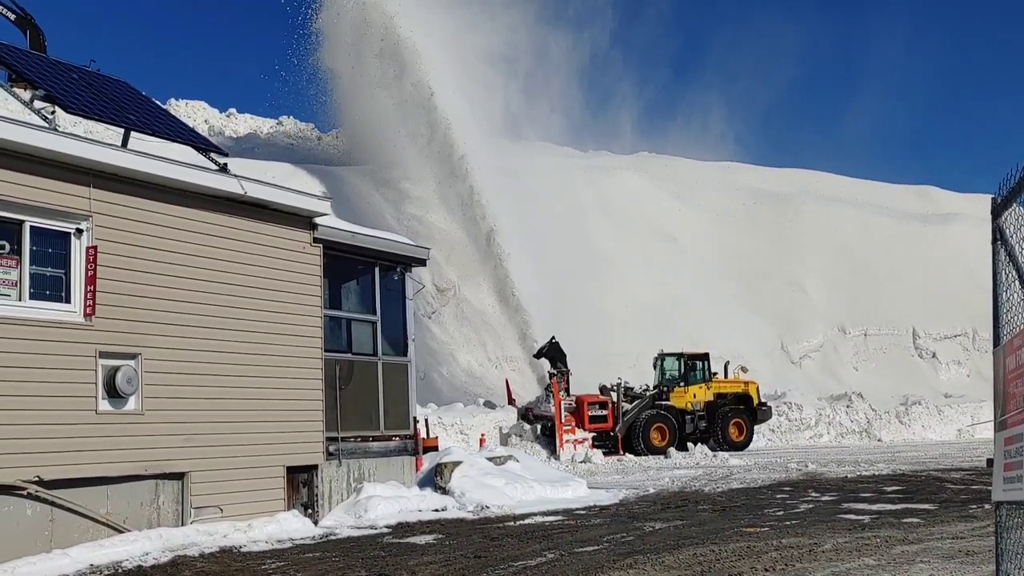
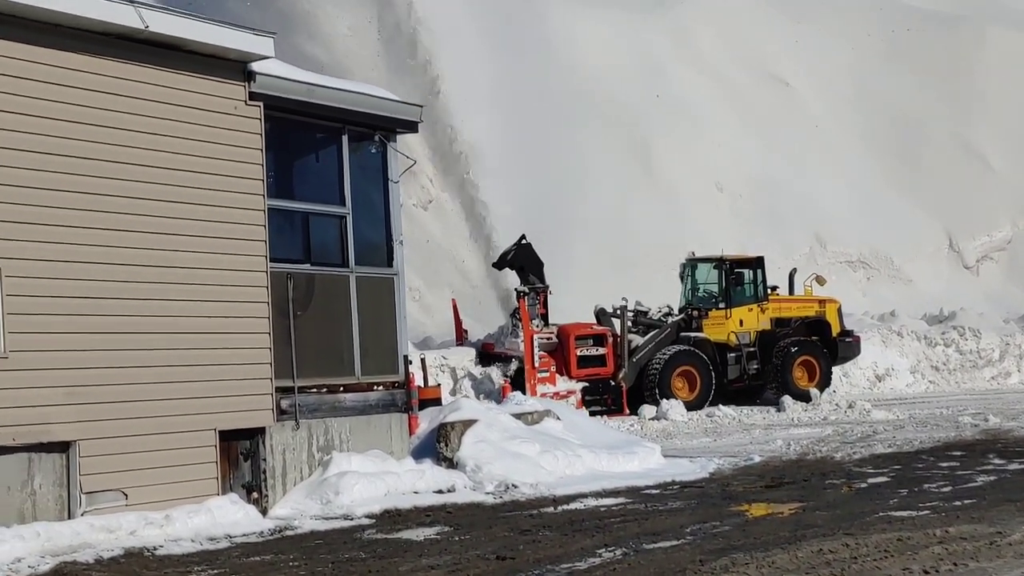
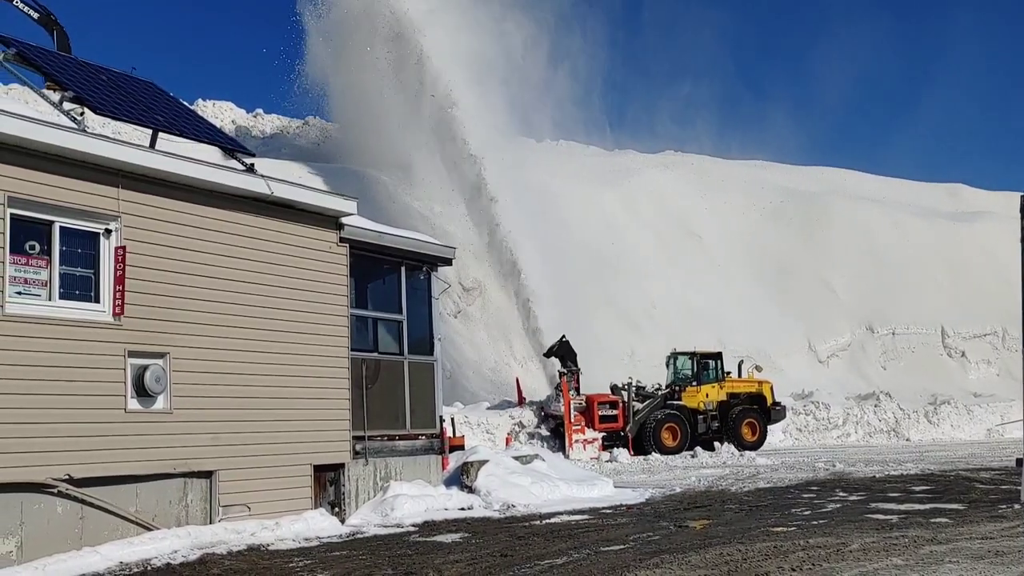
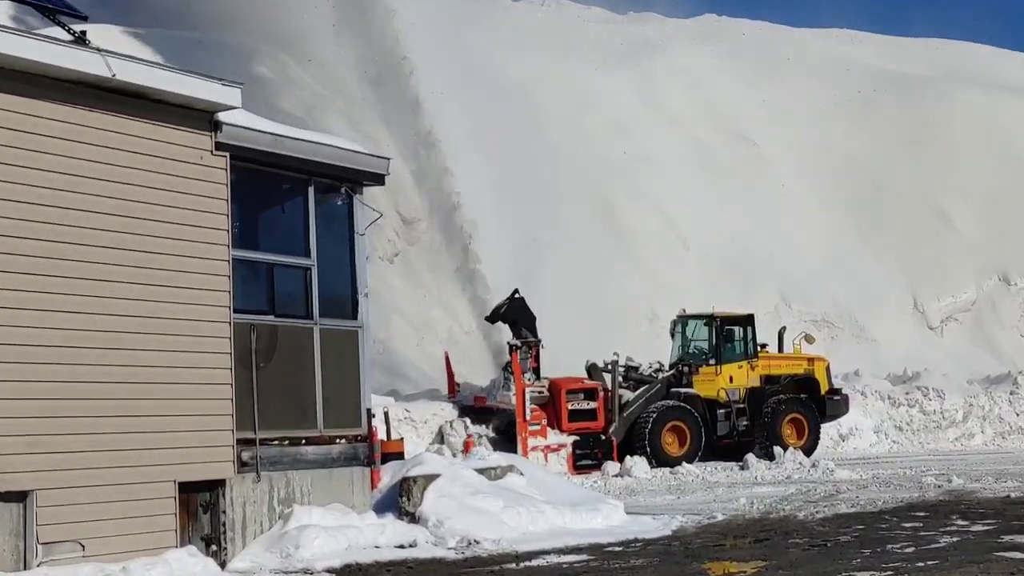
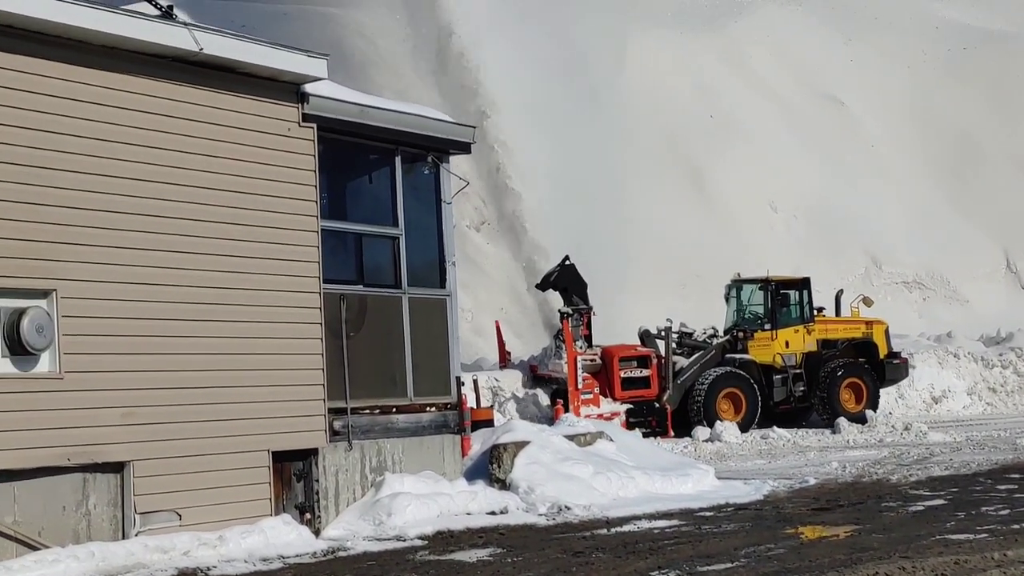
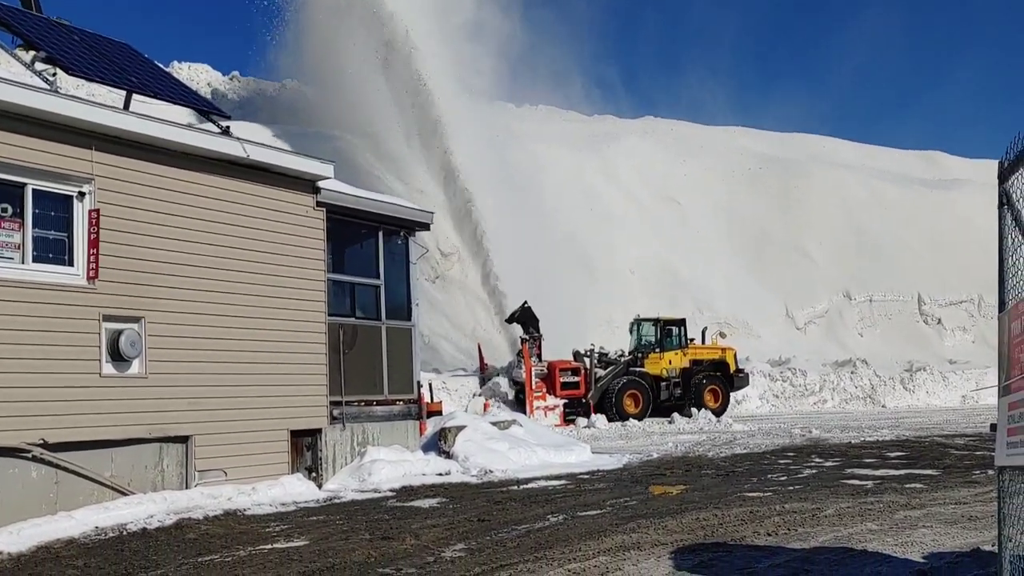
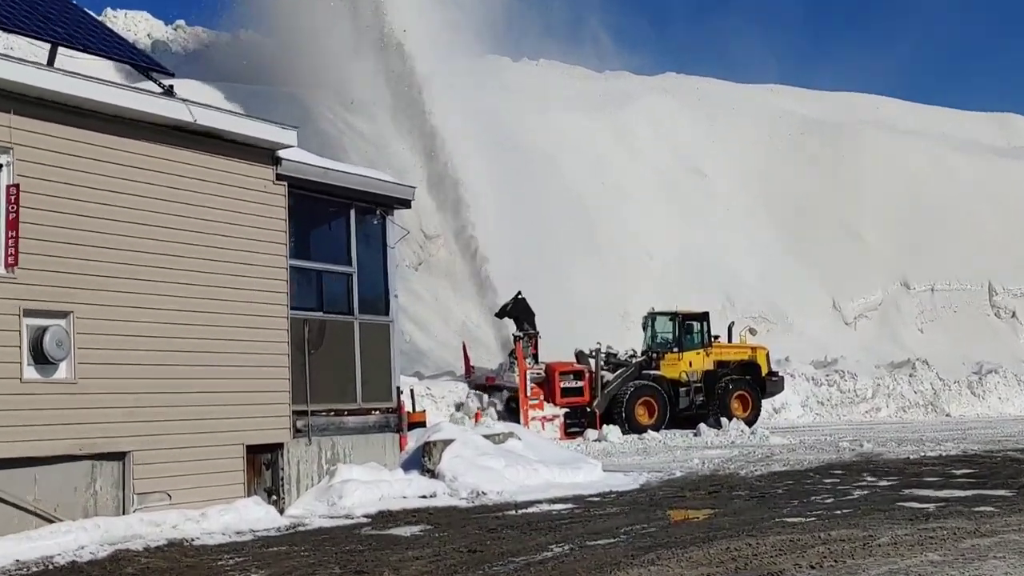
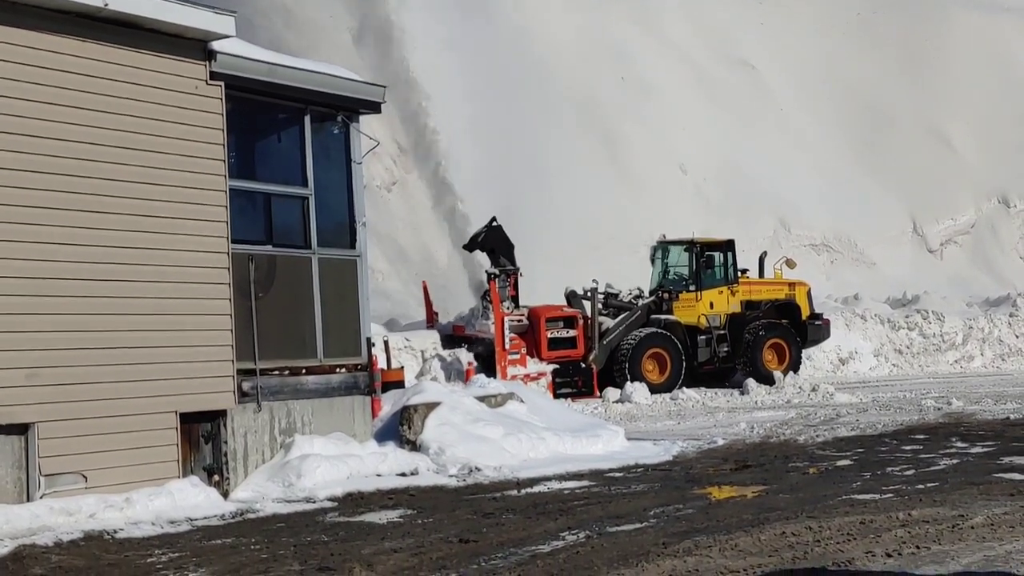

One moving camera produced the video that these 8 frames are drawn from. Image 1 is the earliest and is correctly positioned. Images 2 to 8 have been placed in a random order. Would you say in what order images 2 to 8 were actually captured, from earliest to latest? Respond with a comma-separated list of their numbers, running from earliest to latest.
3, 6, 7, 4, 8, 2, 5
